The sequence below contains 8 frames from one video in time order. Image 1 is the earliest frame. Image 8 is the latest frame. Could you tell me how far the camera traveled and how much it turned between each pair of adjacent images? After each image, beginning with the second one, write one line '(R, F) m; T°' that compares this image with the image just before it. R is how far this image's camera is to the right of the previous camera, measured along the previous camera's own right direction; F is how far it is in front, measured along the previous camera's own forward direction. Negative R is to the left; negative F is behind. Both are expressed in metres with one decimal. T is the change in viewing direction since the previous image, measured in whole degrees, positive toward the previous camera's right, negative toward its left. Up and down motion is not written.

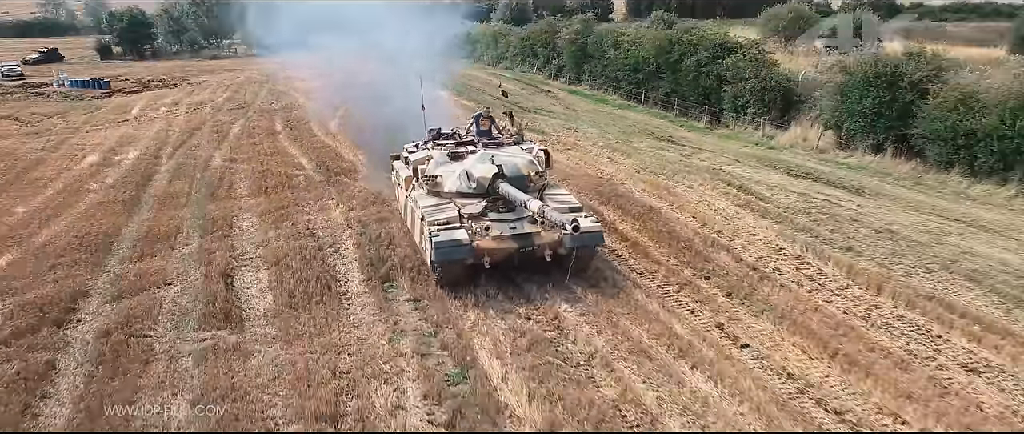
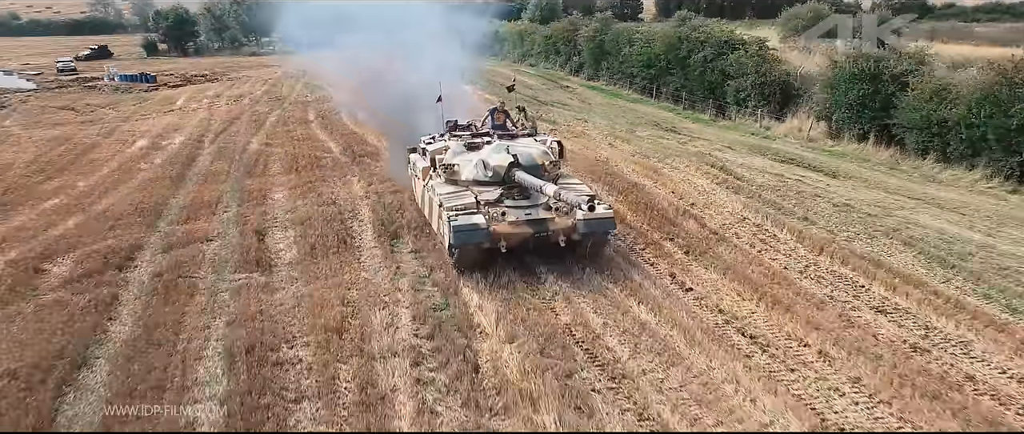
(+0.7, -1.7) m; -2°
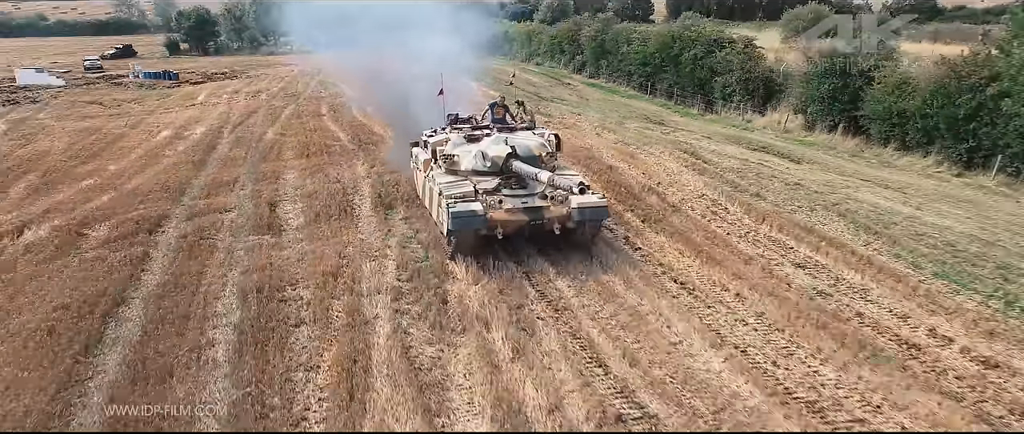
(+0.6, -1.7) m; -1°
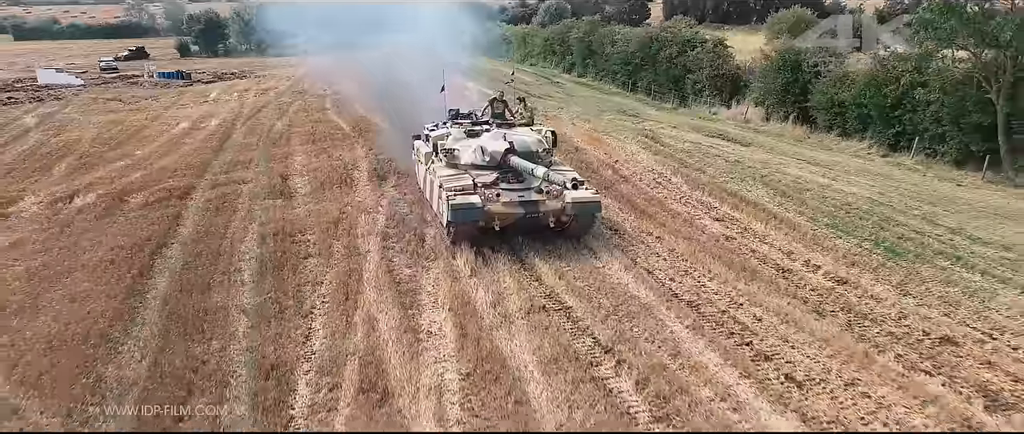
(+0.6, -2.5) m; 0°
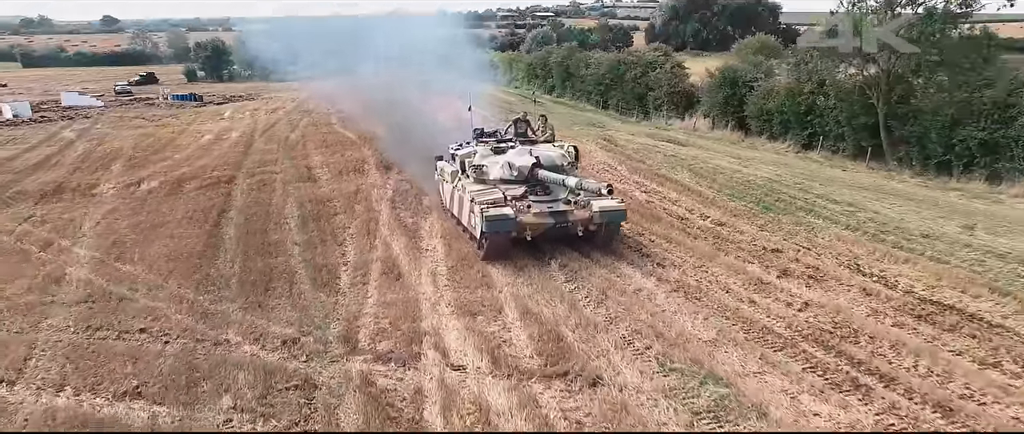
(+0.3, -4.3) m; +1°
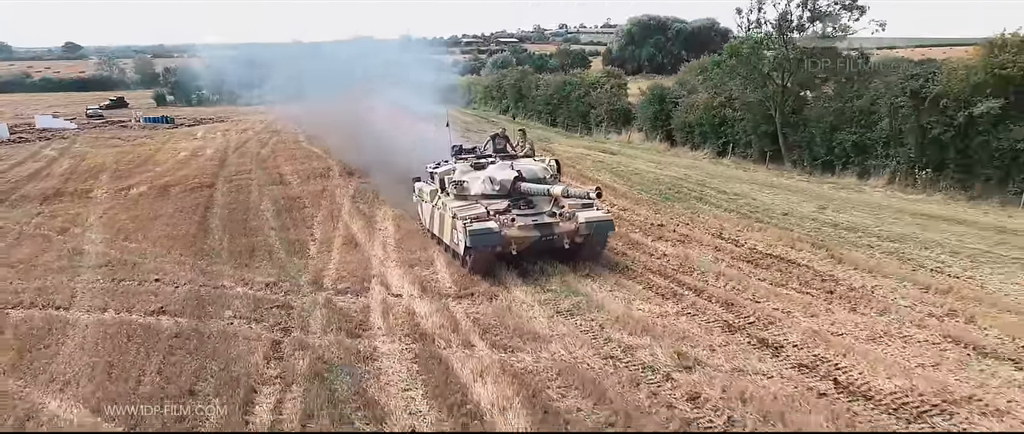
(+0.6, -3.2) m; +2°
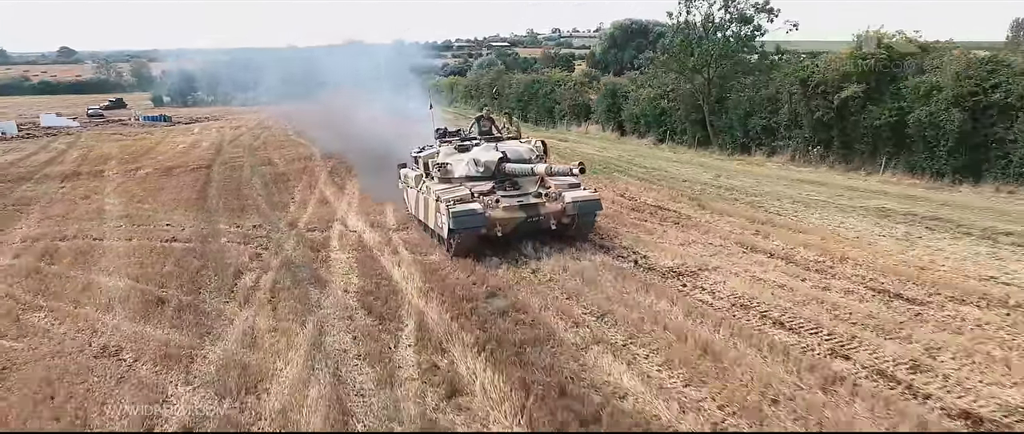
(+1.2, -3.6) m; 0°
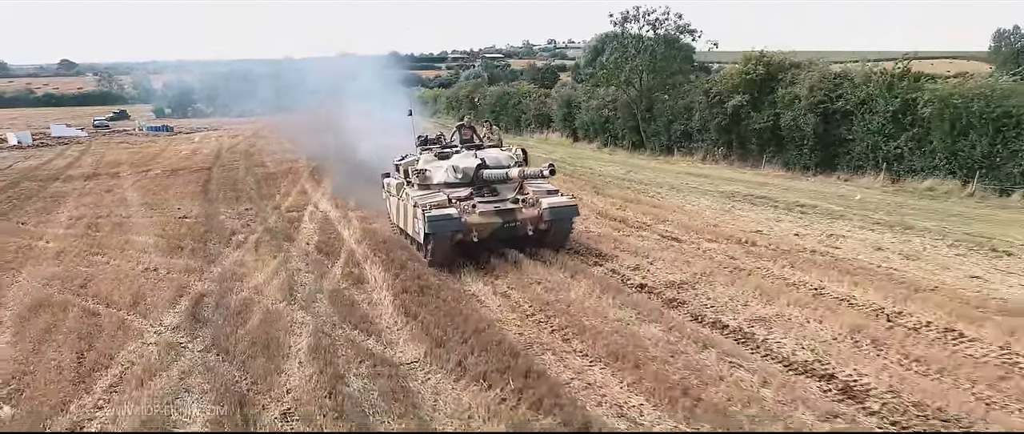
(+1.6, -4.7) m; 0°
